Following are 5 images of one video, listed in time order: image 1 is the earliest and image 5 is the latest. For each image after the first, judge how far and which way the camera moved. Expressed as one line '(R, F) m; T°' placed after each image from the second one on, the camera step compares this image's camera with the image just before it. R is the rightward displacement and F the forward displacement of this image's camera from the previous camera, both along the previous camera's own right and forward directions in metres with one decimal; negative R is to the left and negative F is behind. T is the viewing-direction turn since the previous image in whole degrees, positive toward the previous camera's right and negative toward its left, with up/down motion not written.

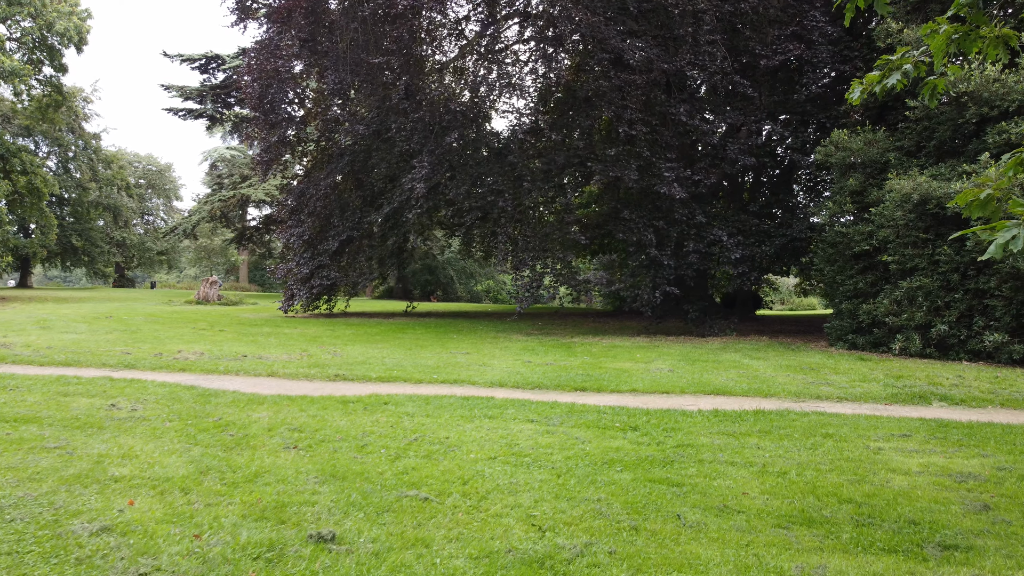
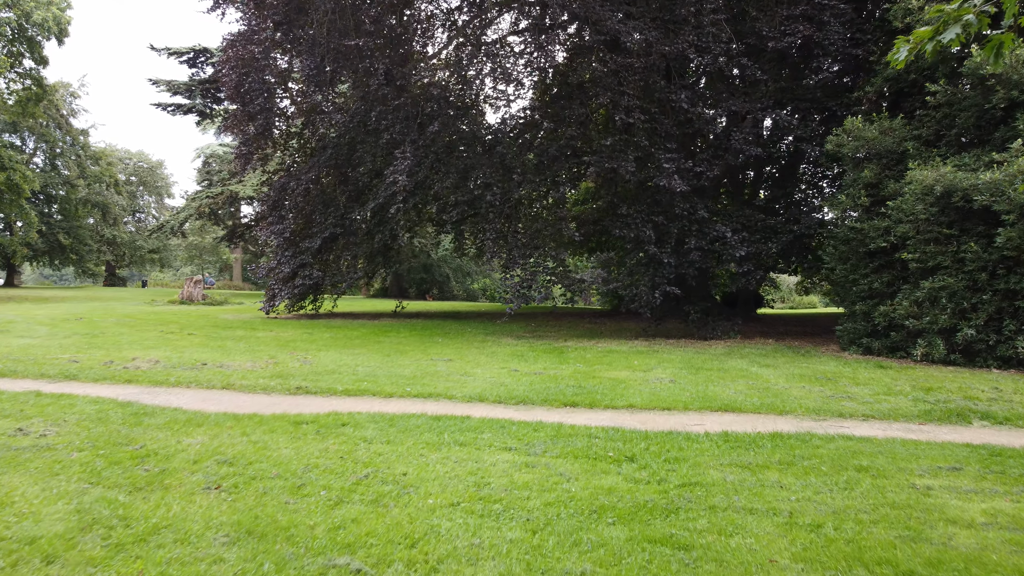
(+0.2, +1.0) m; 0°
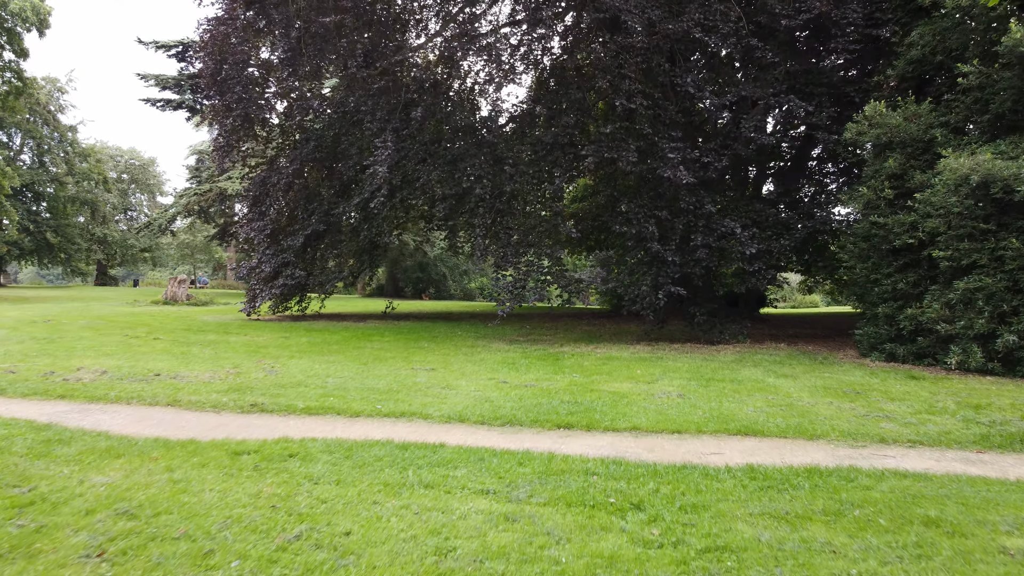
(+0.1, +1.1) m; 0°
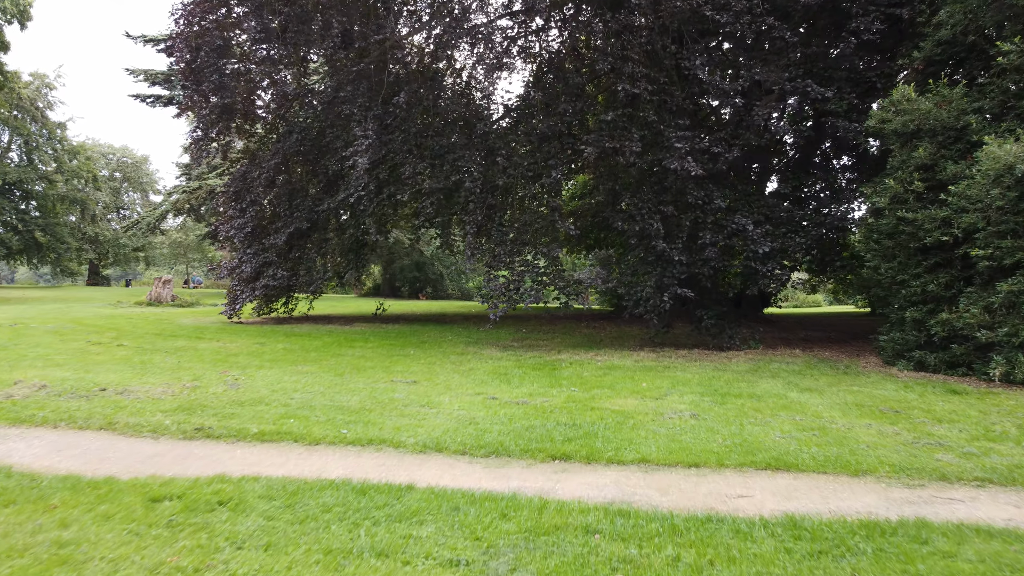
(+0.1, +1.0) m; 0°
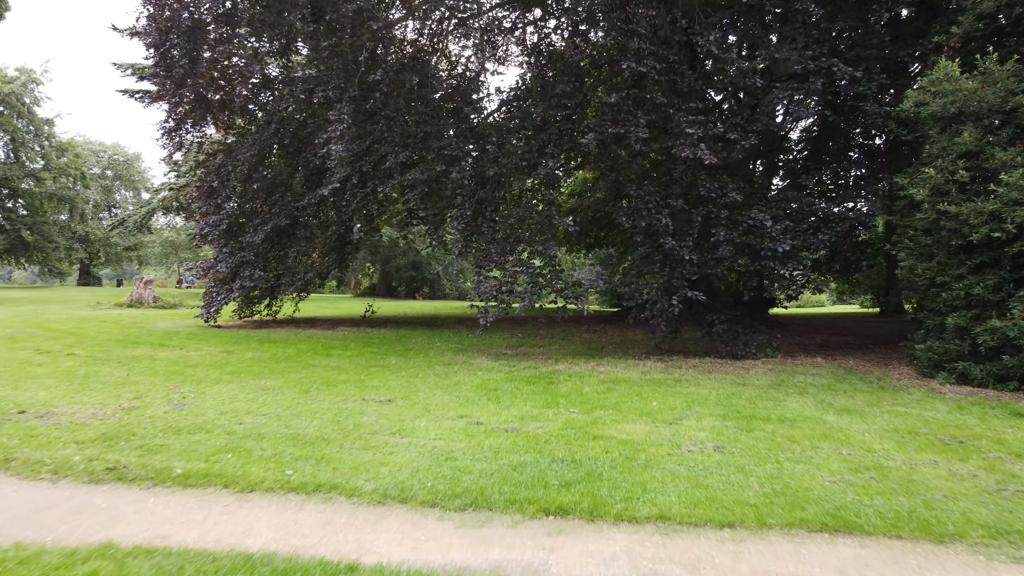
(+0.1, +1.2) m; 0°
